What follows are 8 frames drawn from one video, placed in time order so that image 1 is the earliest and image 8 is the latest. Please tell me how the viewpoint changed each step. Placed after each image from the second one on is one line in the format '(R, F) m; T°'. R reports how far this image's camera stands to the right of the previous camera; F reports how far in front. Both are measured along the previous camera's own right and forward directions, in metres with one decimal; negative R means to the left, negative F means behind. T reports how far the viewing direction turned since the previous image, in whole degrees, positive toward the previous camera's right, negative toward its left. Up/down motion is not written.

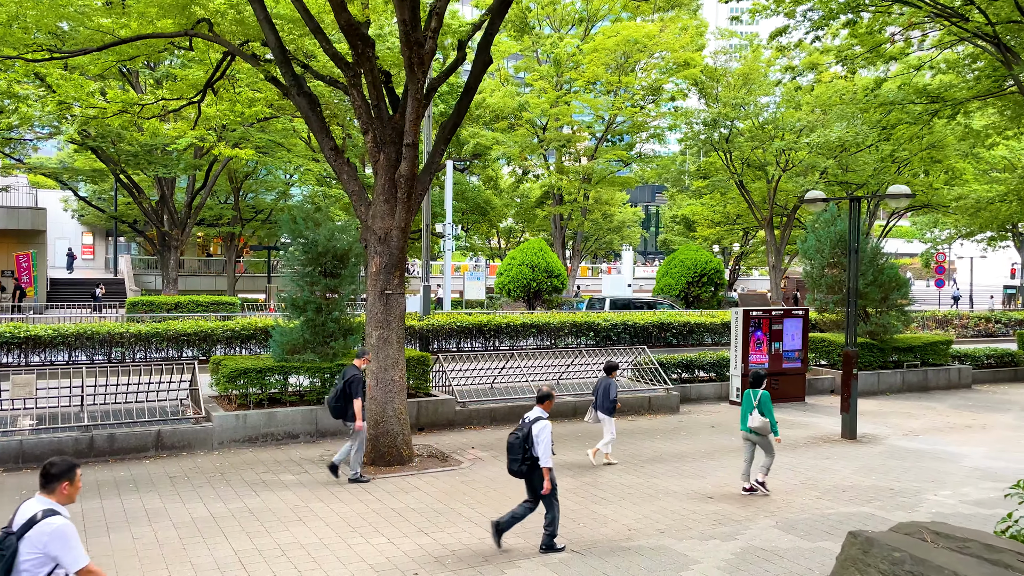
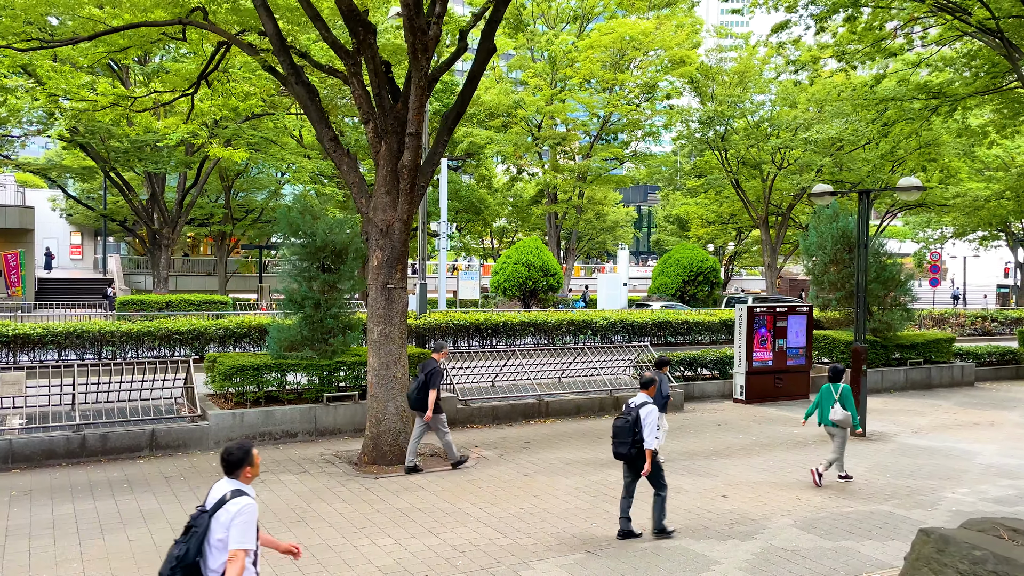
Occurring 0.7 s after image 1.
(-0.2, +0.2) m; +1°
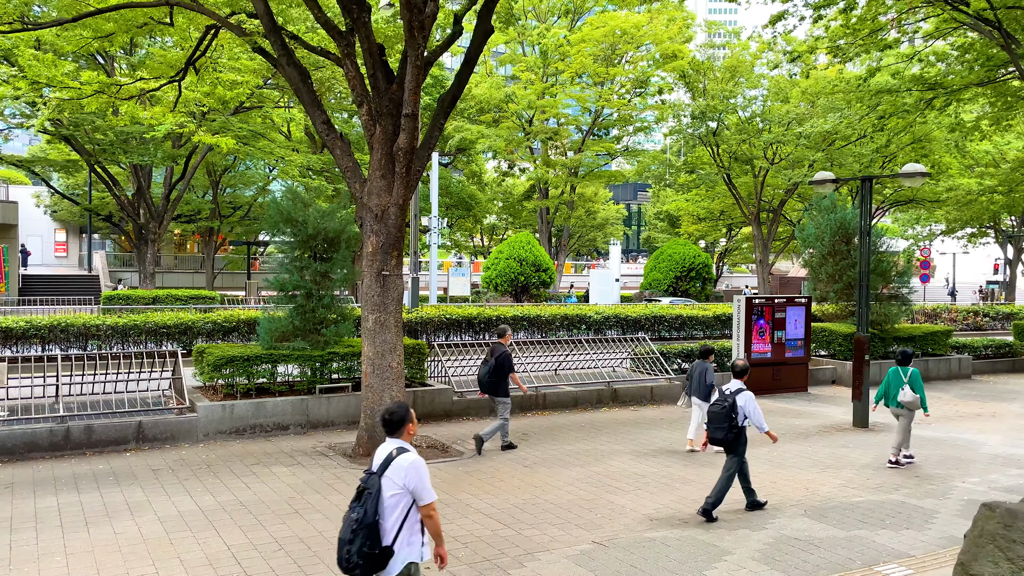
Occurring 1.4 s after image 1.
(-0.1, +0.2) m; +1°
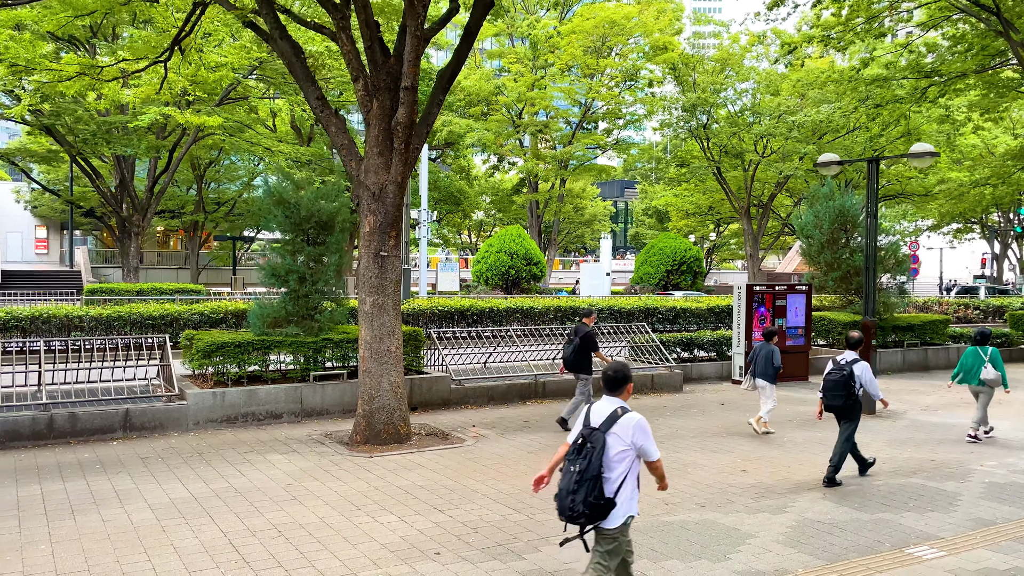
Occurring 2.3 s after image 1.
(-0.2, +0.3) m; +1°
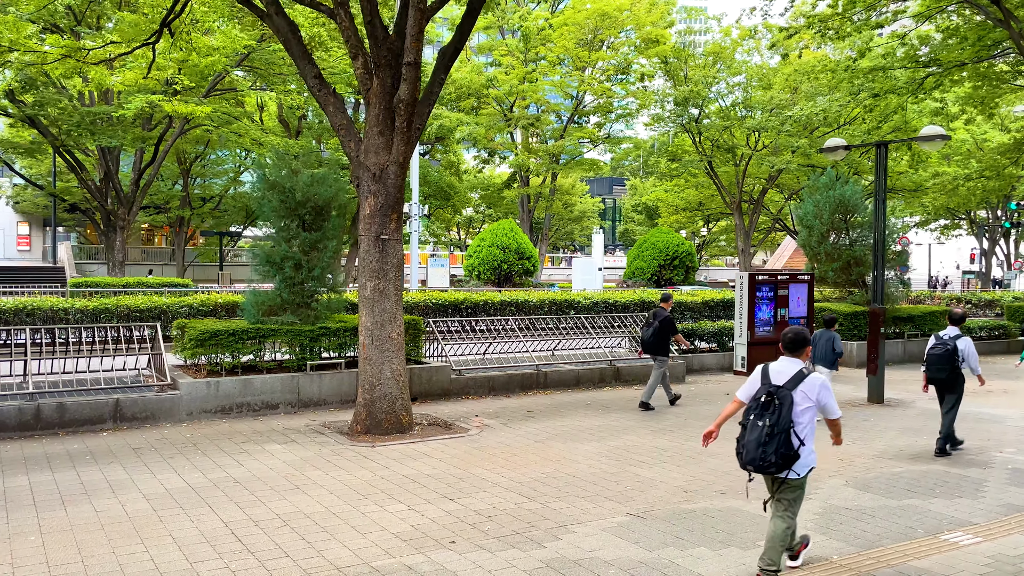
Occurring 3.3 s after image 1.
(-0.2, +0.3) m; +1°
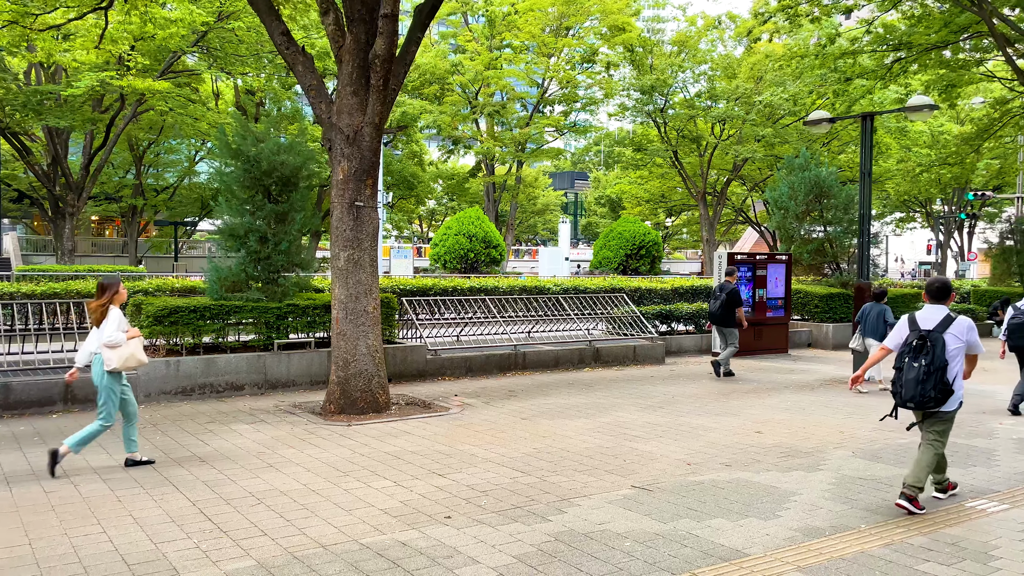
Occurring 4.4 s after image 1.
(-0.2, +0.4) m; +3°
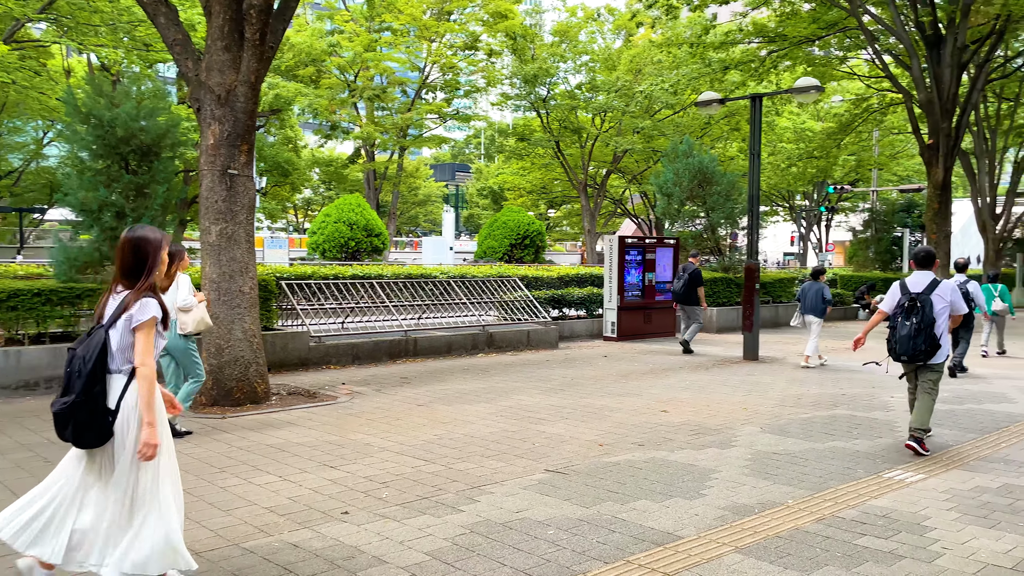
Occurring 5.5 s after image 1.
(-0.1, +0.5) m; +9°
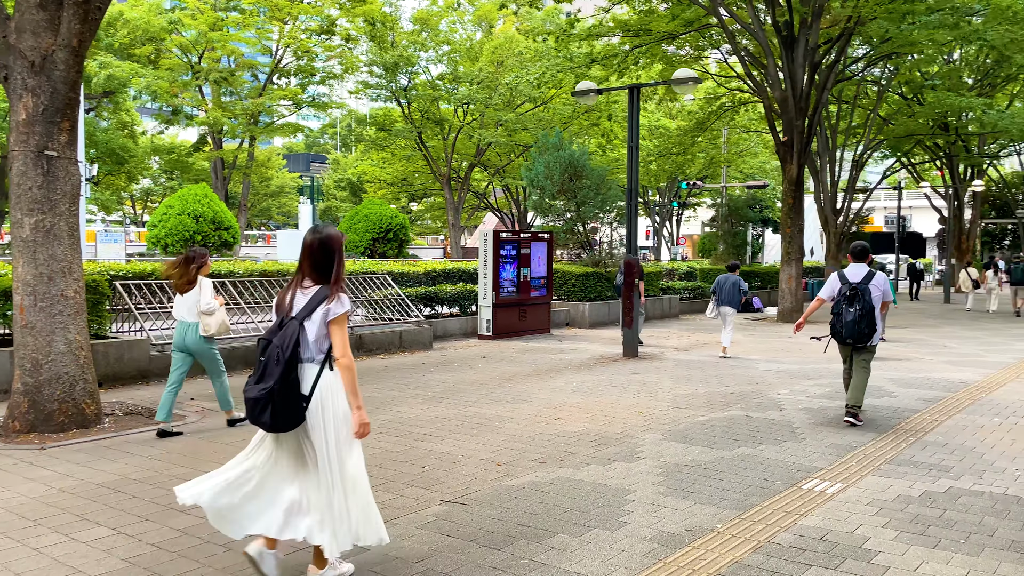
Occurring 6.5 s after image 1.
(-0.2, +0.7) m; +10°
